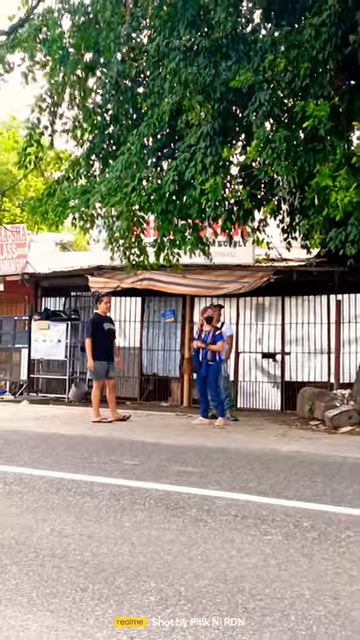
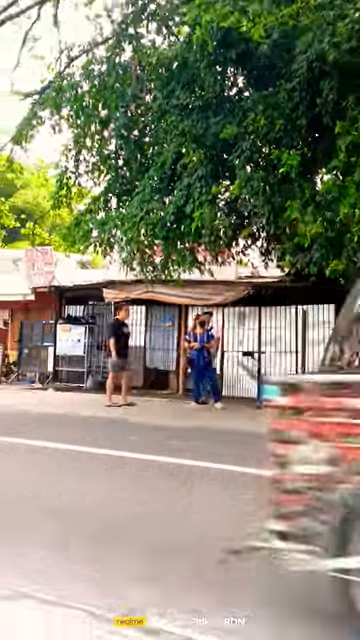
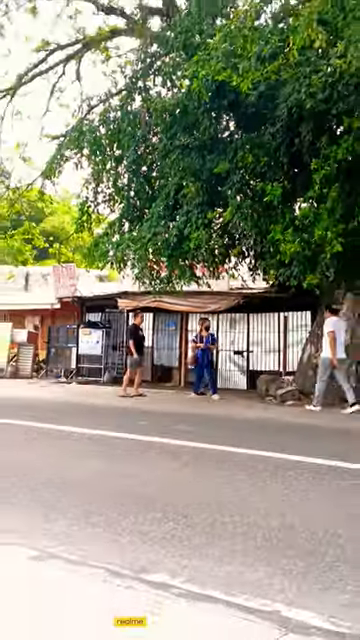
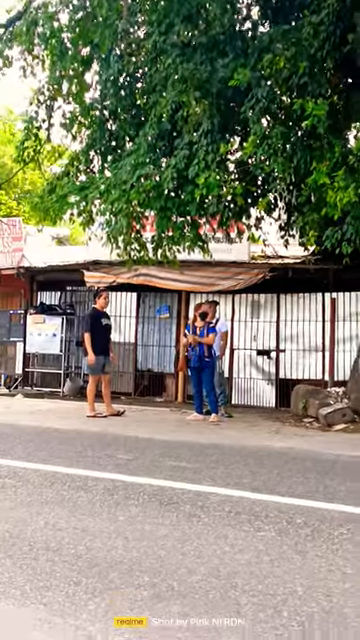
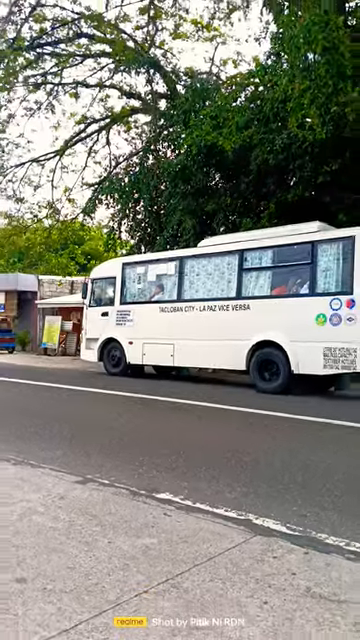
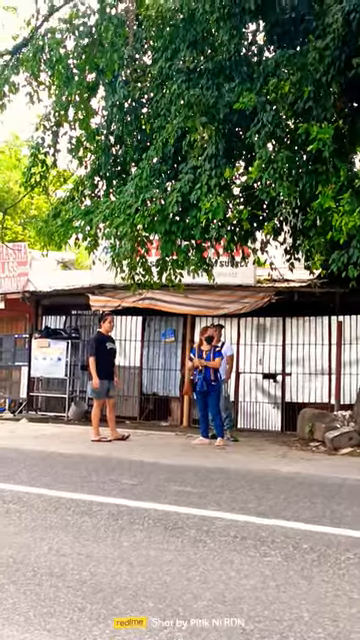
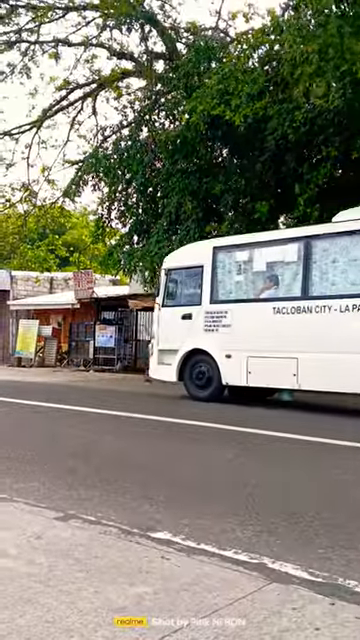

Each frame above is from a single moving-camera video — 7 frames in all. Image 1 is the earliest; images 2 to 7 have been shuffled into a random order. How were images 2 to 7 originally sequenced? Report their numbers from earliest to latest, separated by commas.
6, 4, 2, 3, 7, 5
